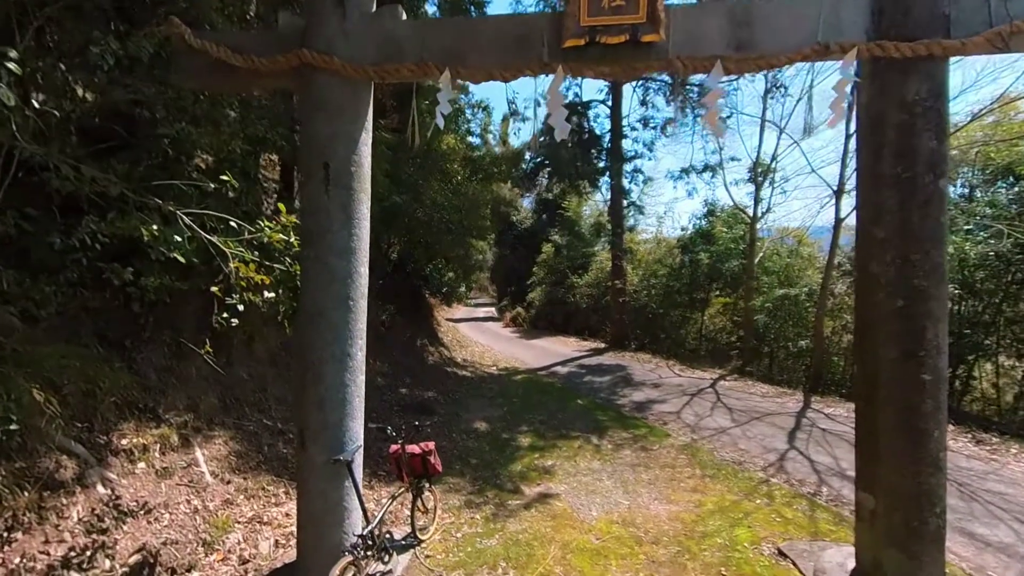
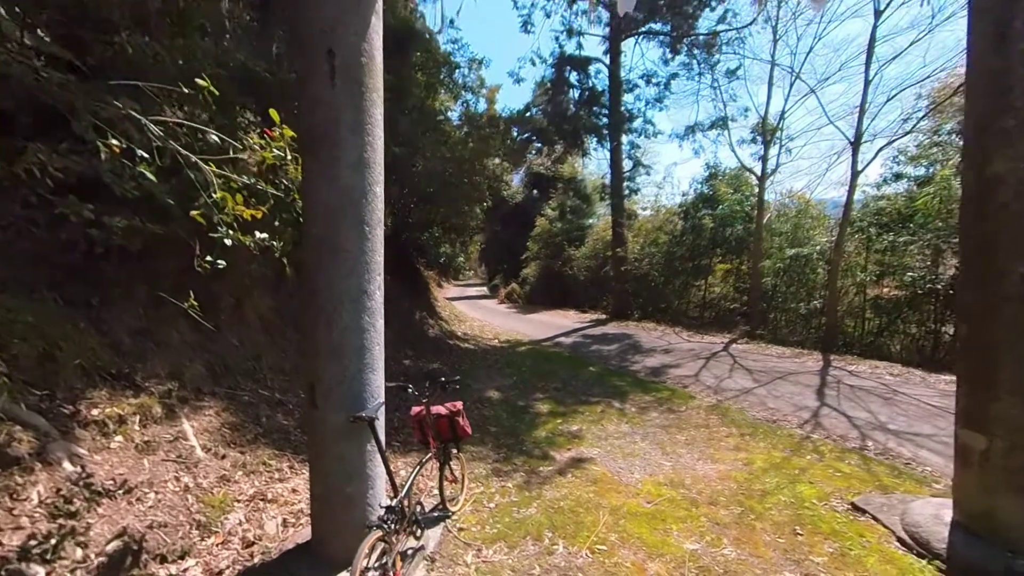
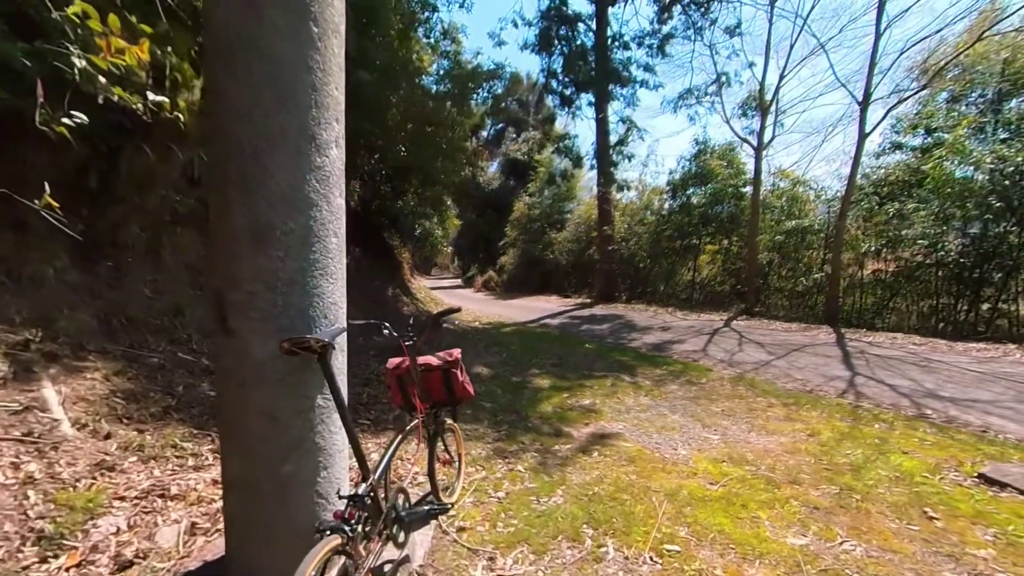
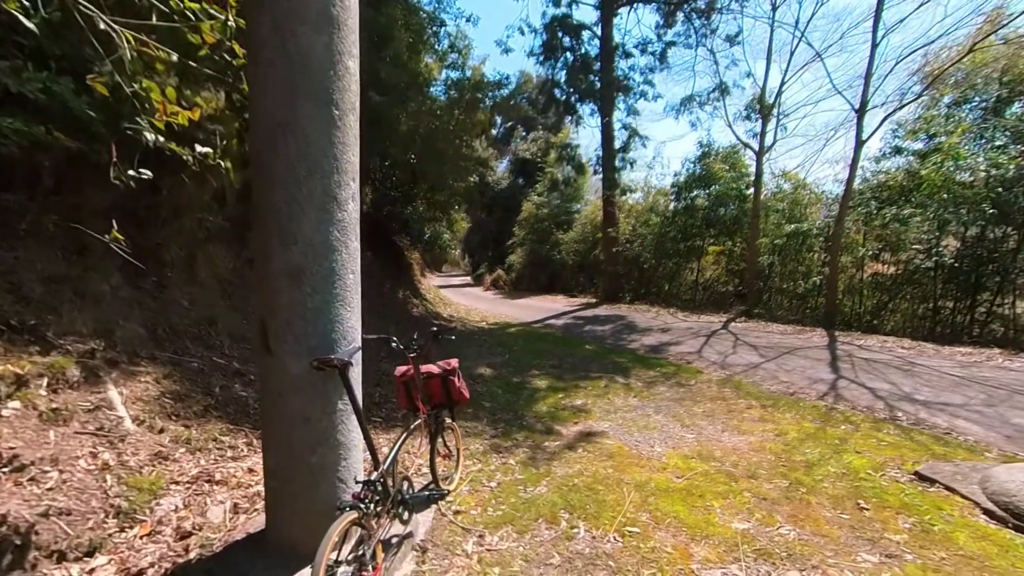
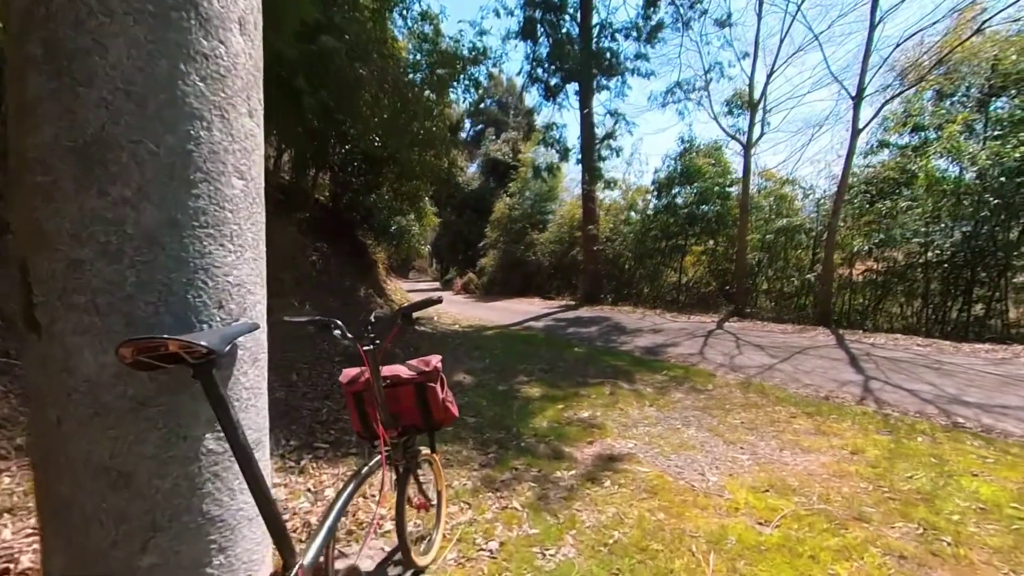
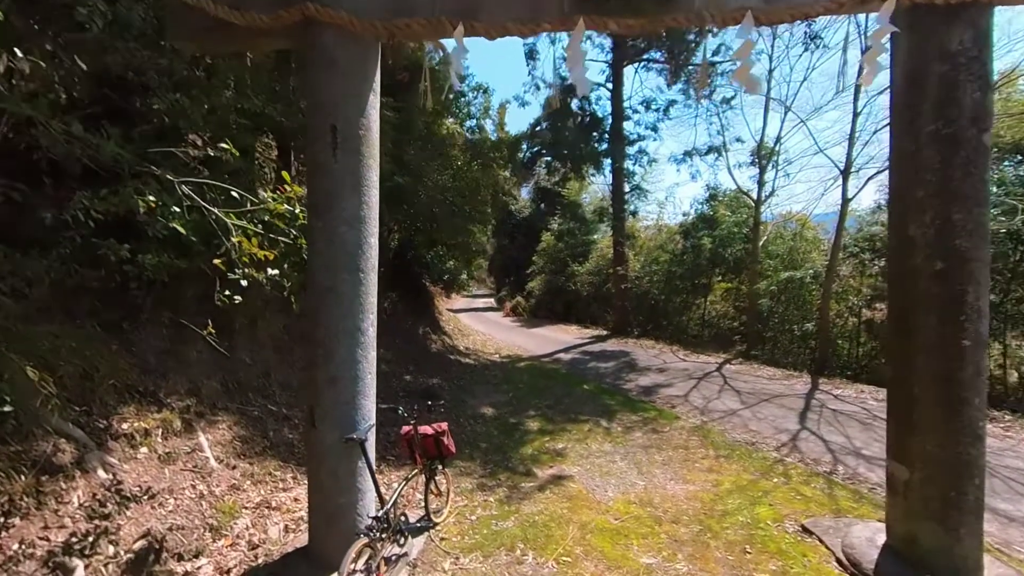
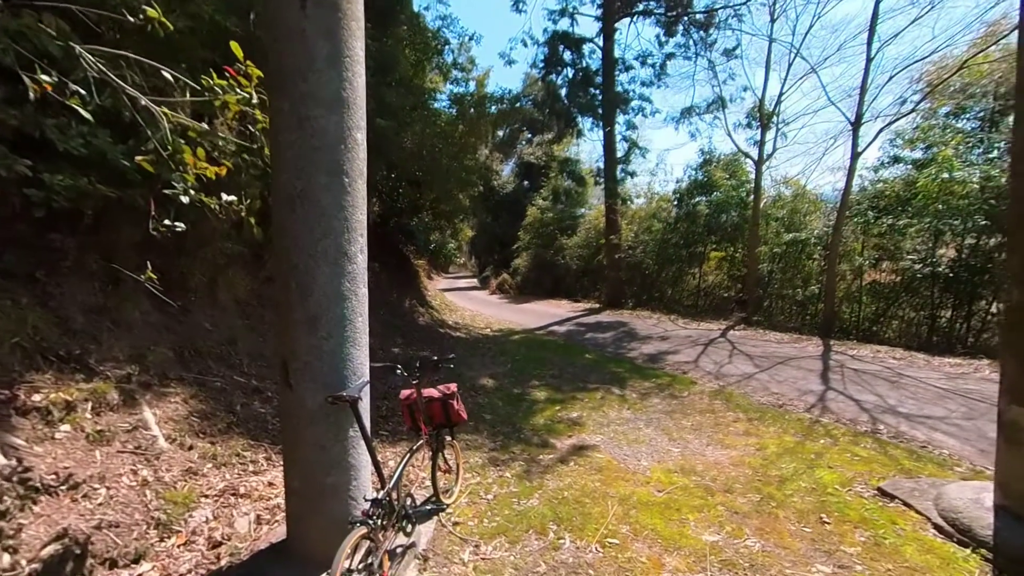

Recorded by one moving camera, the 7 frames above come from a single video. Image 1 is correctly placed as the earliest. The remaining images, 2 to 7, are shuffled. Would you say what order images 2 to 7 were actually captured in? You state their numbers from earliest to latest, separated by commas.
6, 2, 7, 4, 3, 5
